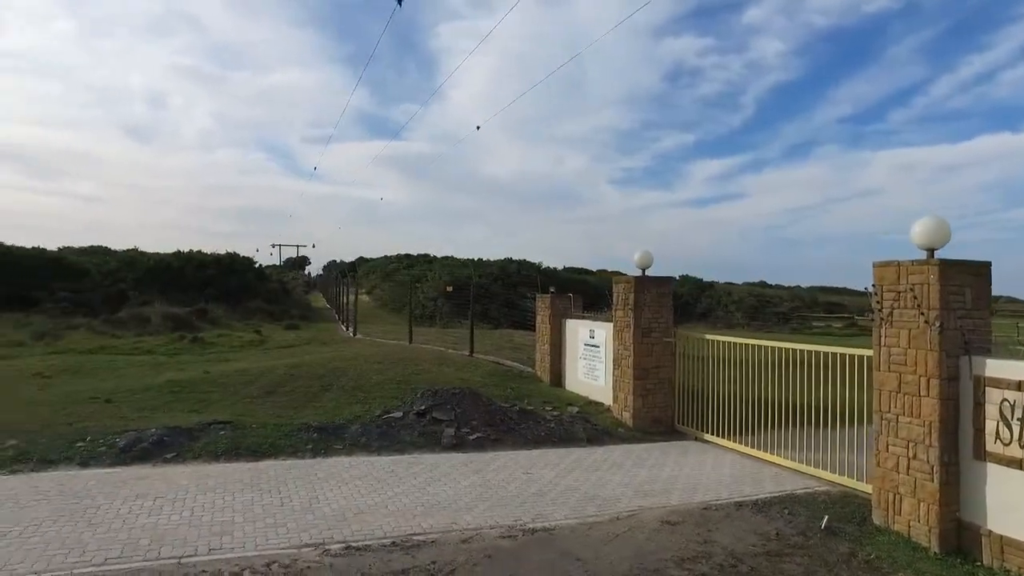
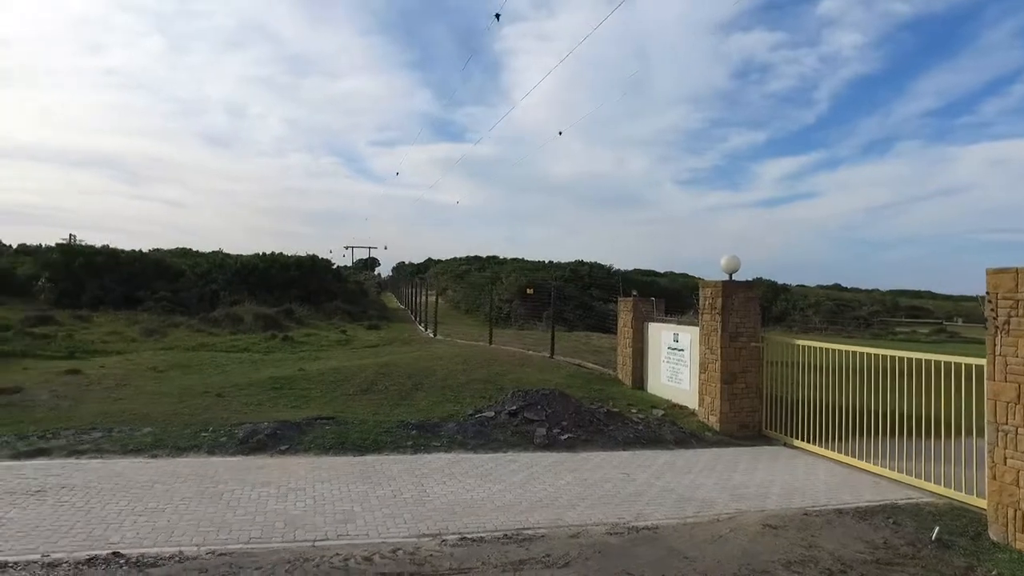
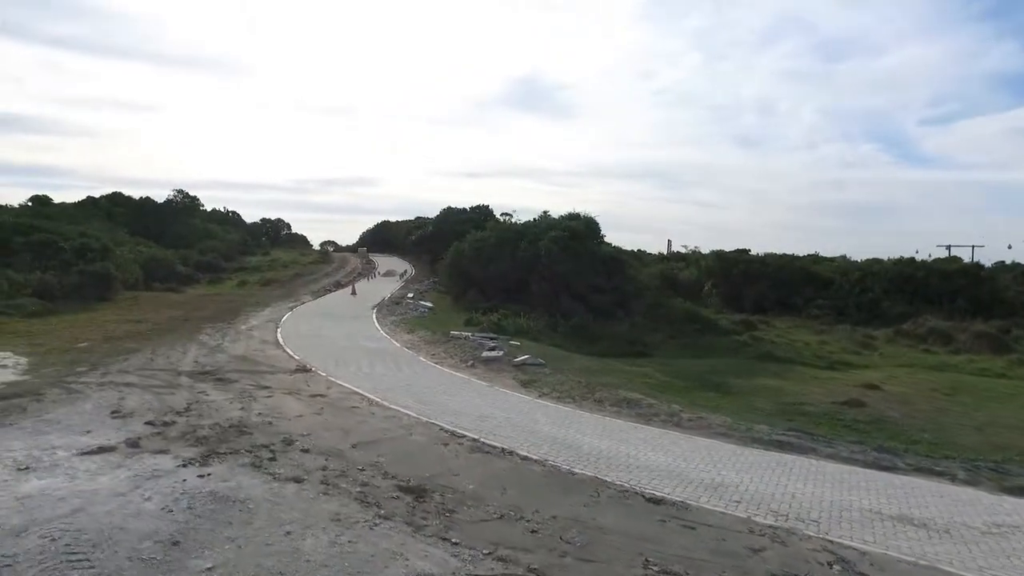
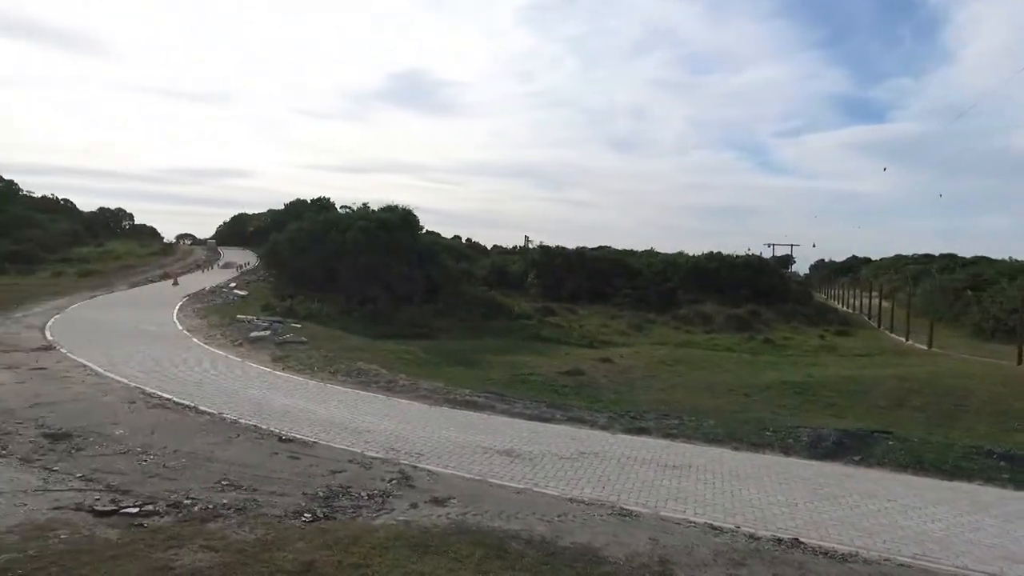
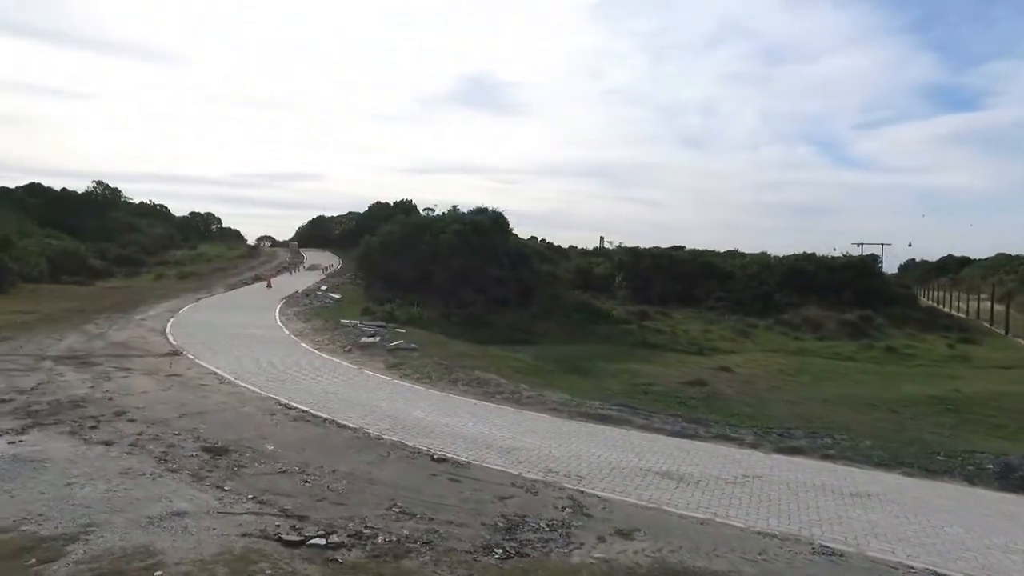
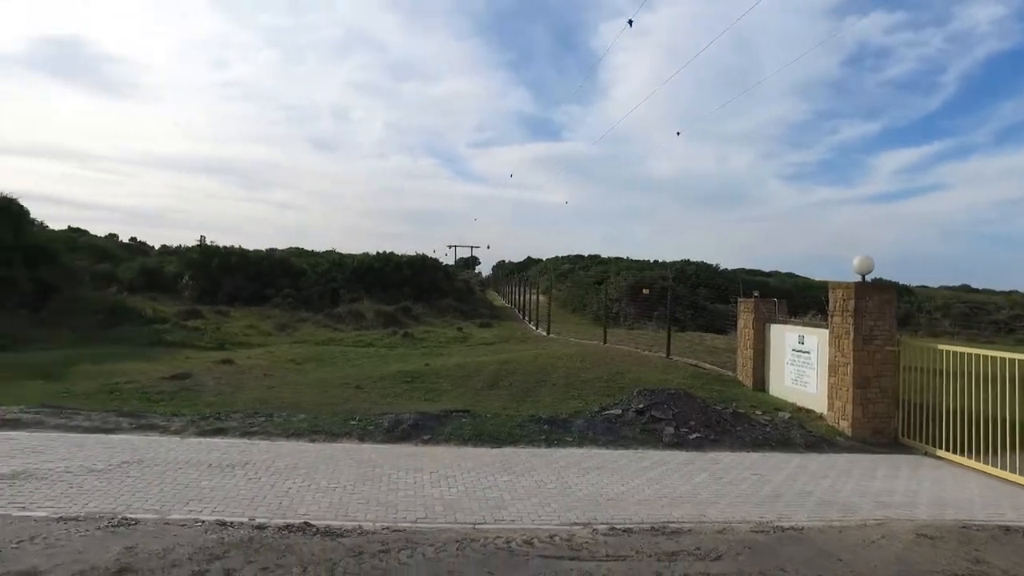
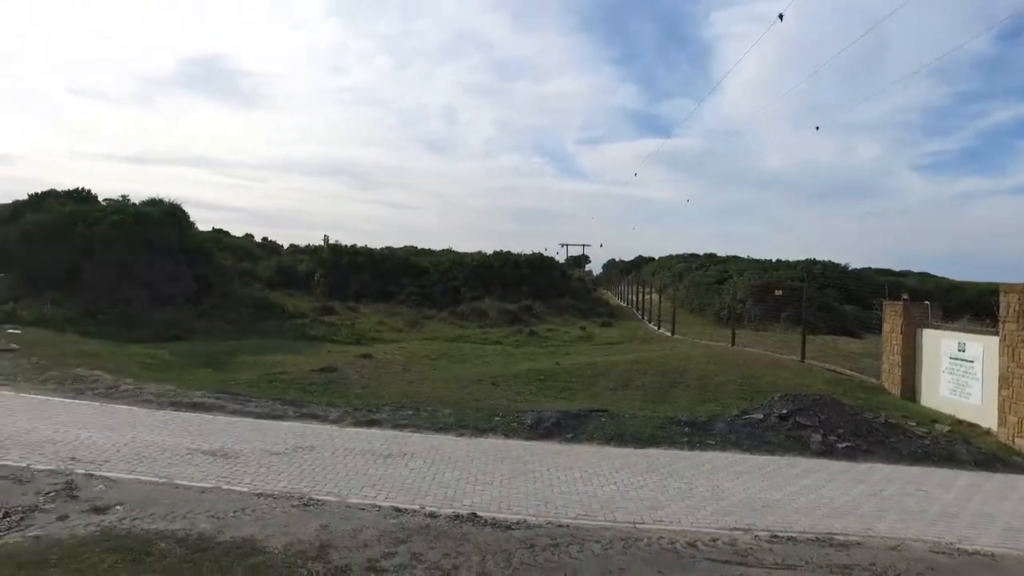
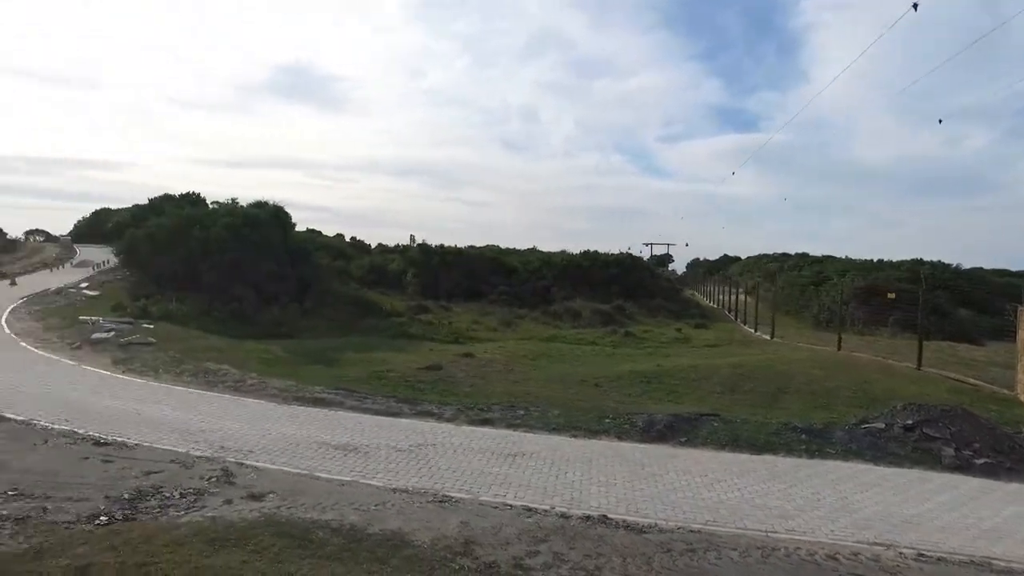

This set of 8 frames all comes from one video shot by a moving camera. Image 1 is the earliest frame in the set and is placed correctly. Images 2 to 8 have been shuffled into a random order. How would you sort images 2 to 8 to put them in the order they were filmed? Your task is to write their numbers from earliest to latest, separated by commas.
2, 6, 7, 8, 4, 5, 3
